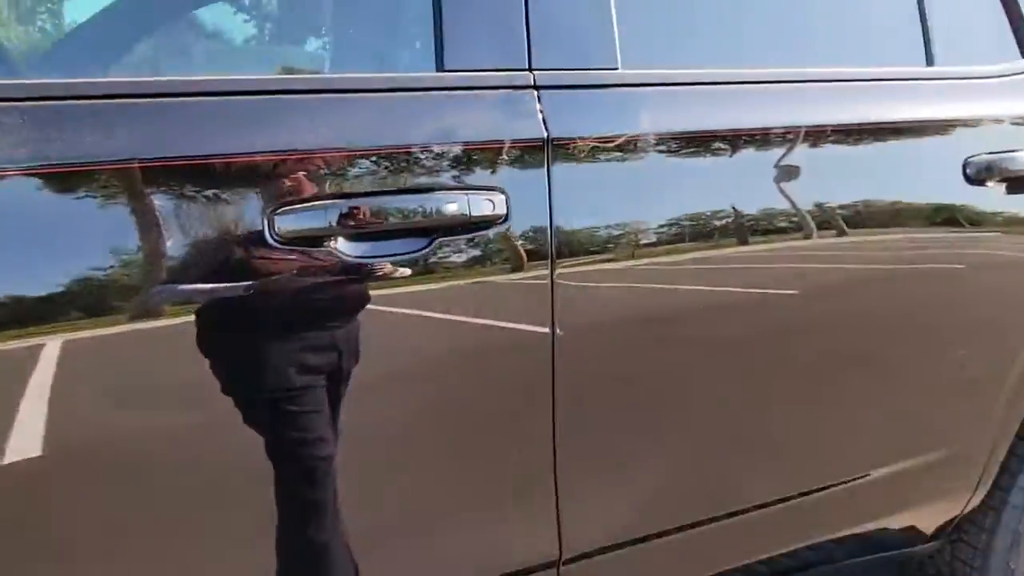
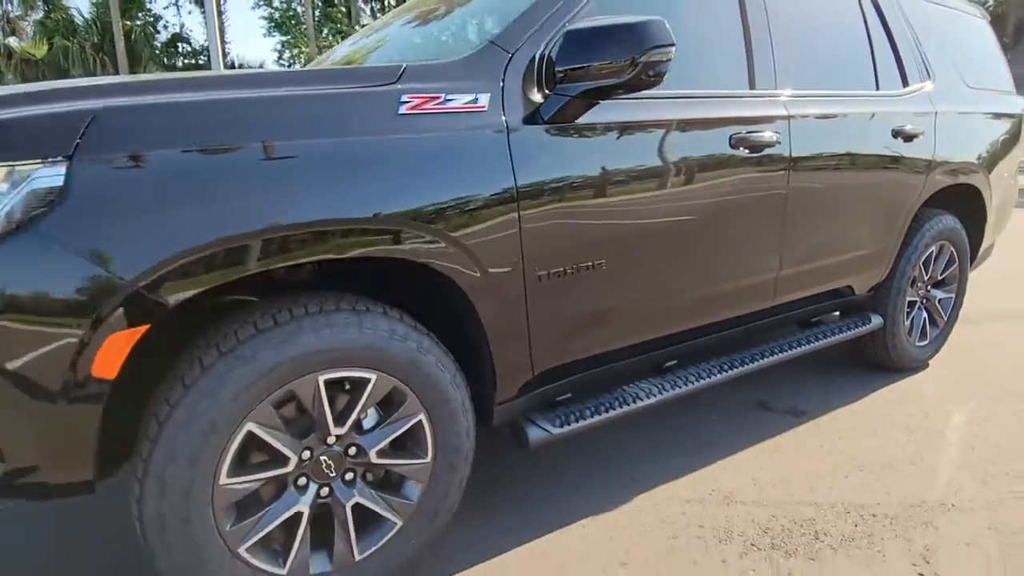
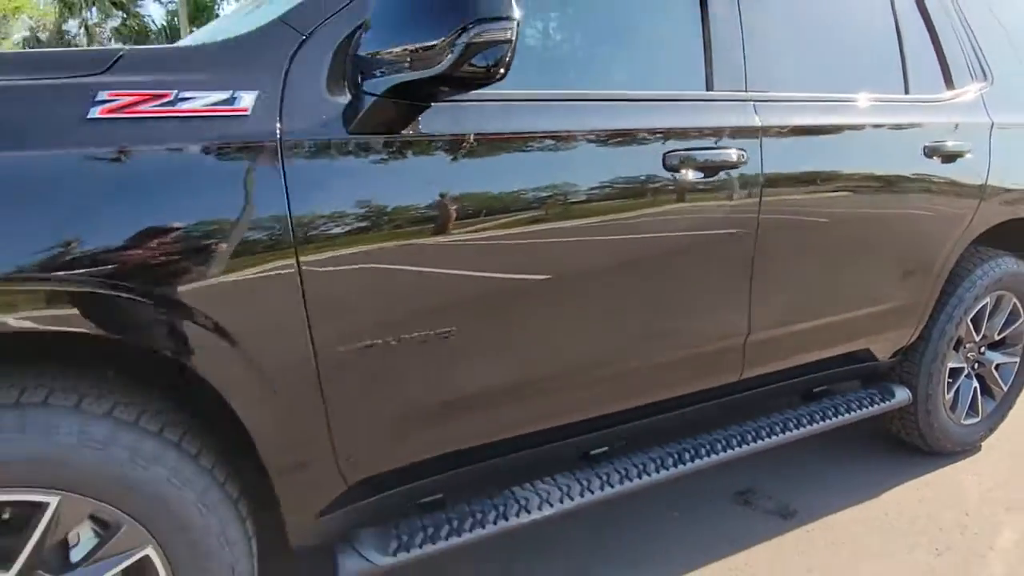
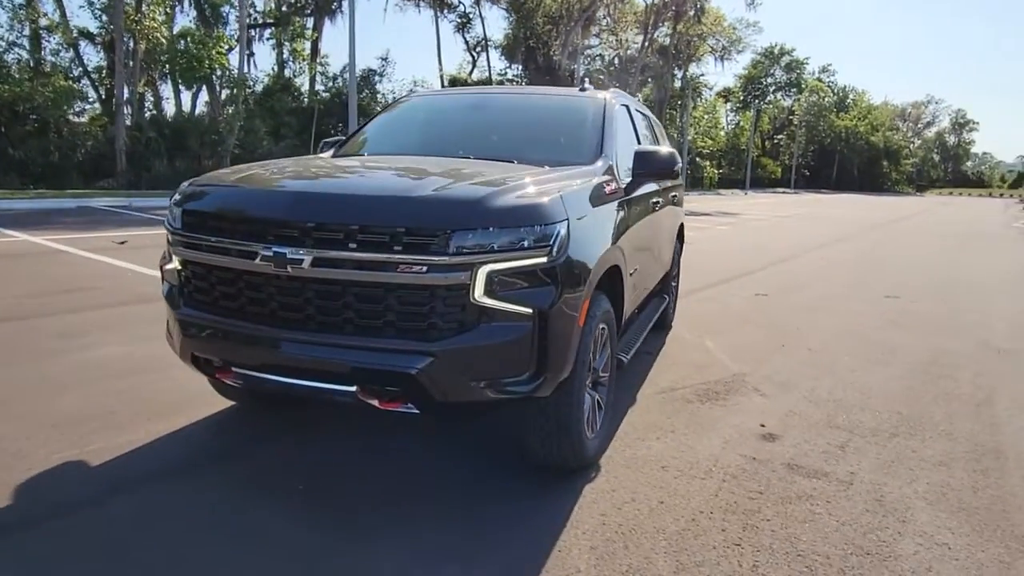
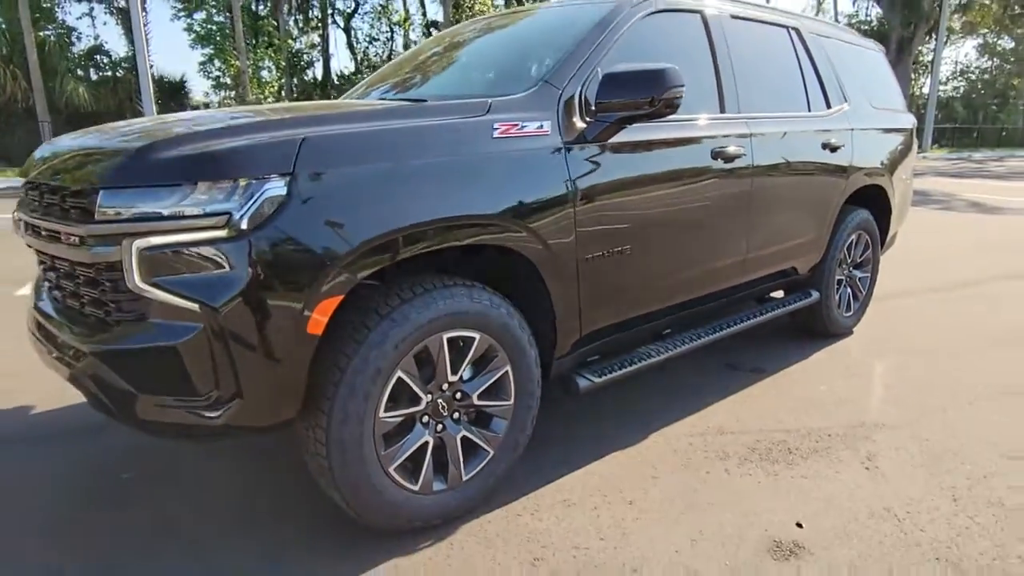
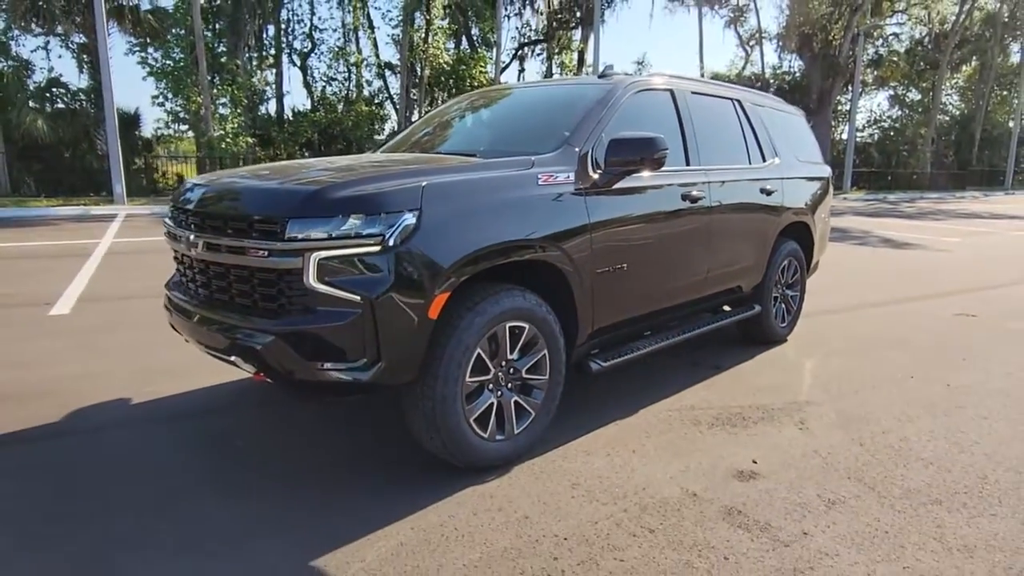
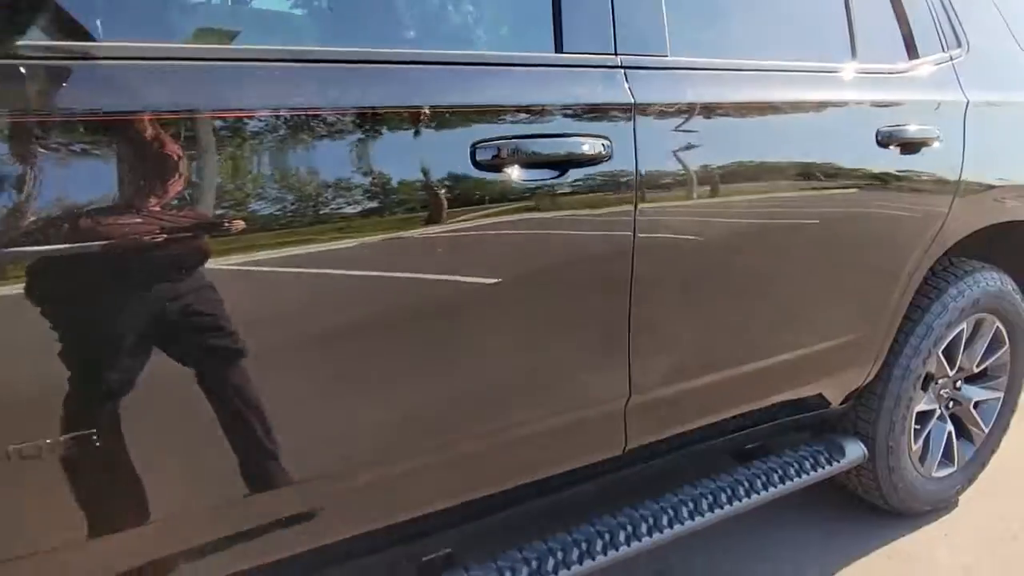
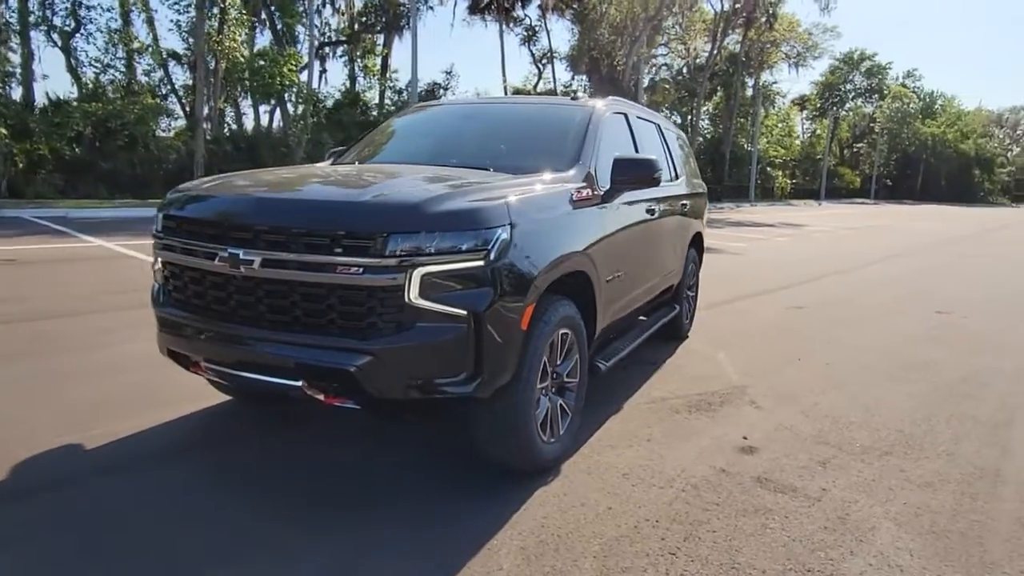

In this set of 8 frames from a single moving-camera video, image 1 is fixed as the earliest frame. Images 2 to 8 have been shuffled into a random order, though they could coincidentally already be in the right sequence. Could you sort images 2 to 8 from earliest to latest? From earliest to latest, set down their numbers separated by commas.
7, 3, 2, 5, 6, 8, 4
